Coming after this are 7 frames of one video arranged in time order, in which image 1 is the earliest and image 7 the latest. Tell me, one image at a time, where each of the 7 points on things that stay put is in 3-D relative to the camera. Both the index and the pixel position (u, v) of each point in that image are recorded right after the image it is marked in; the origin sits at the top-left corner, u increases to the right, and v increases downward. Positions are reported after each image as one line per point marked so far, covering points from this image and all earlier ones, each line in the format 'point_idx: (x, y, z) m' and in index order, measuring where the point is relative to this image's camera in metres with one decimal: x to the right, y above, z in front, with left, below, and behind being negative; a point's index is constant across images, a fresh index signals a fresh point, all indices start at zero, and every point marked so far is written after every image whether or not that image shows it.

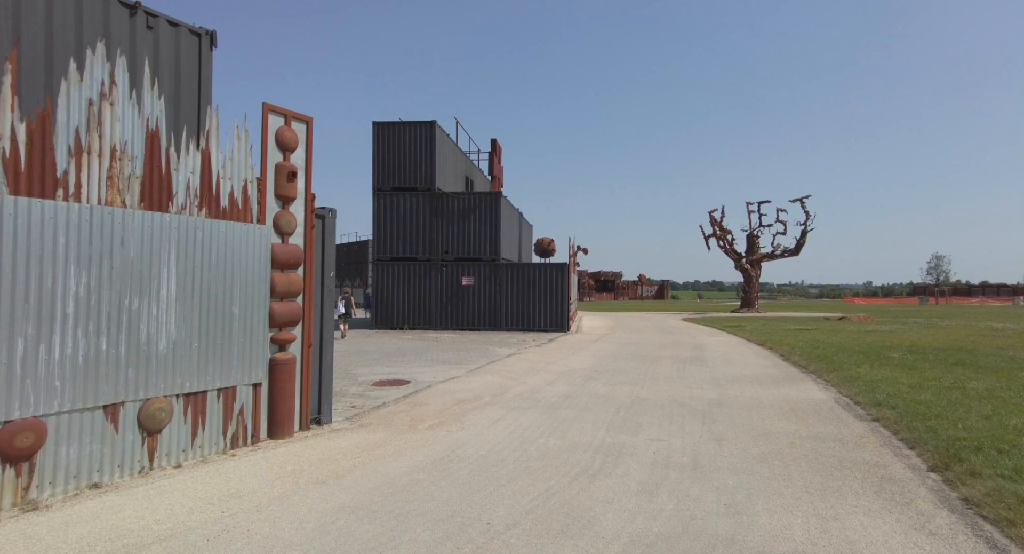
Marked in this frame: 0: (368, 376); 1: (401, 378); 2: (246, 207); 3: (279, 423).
0: (-2.7, -1.9, +11.5) m
1: (-2.0, -1.9, +11.1) m
2: (-2.8, +0.7, +6.4) m
3: (-2.6, -1.6, +6.7) m
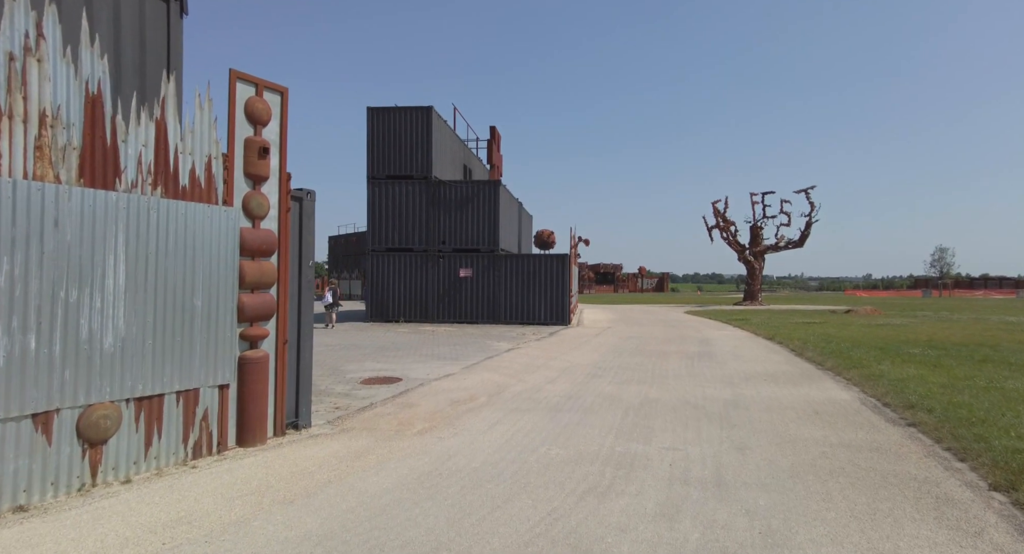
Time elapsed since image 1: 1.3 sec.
0: (-2.8, -1.7, +10.8) m
1: (-2.0, -1.7, +10.4) m
2: (-2.8, +0.8, +5.7) m
3: (-2.6, -1.5, +6.0) m
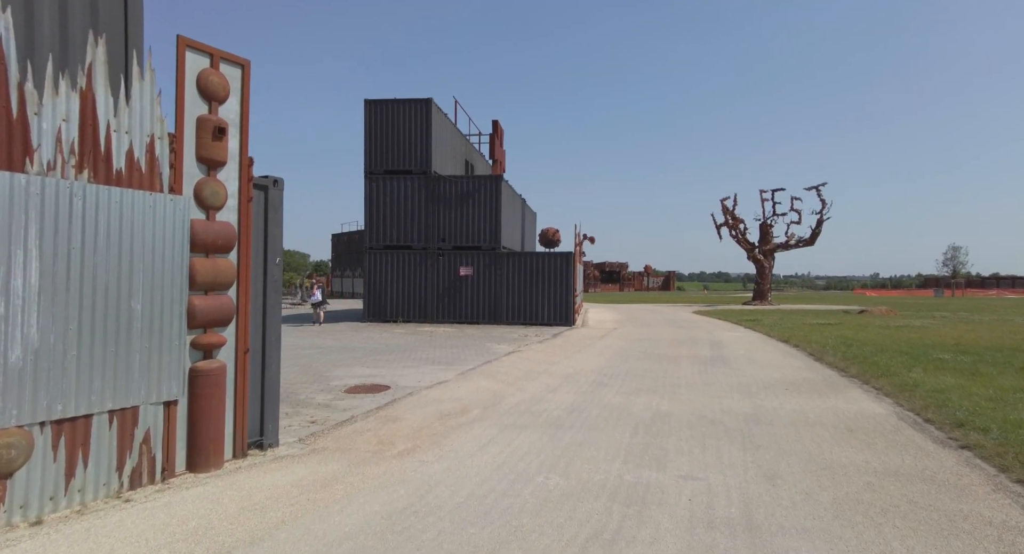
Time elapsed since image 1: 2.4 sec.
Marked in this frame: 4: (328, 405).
0: (-2.8, -1.7, +10.0) m
1: (-2.1, -1.7, +9.6) m
2: (-2.9, +0.9, +4.9) m
3: (-2.7, -1.5, +5.2) m
4: (-2.5, -1.7, +8.2) m
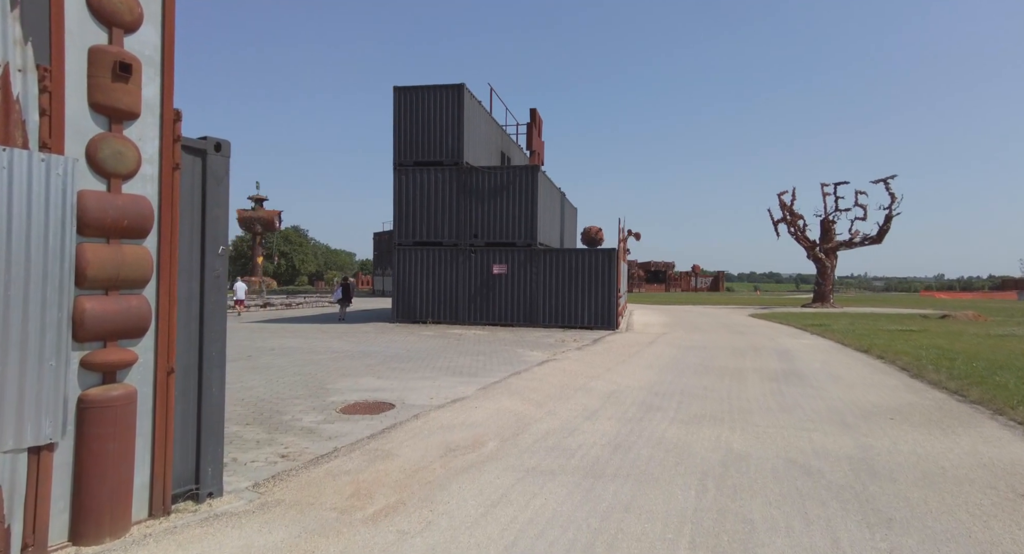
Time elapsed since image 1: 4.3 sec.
0: (-2.4, -1.6, +8.5) m
1: (-1.7, -1.6, +8.0) m
2: (-2.8, +0.9, +3.4) m
3: (-2.6, -1.5, +3.8) m
4: (-2.2, -1.7, +6.6) m
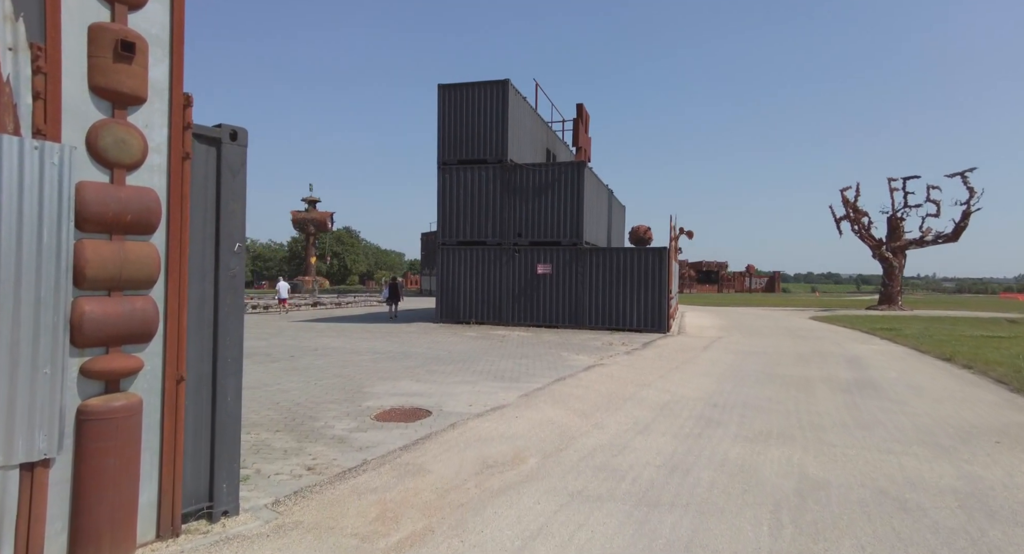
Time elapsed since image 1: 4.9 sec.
0: (-1.8, -1.6, +8.1) m
1: (-1.1, -1.6, +7.6) m
2: (-2.6, +0.9, +3.1) m
3: (-2.4, -1.5, +3.4) m
4: (-1.7, -1.7, +6.3) m
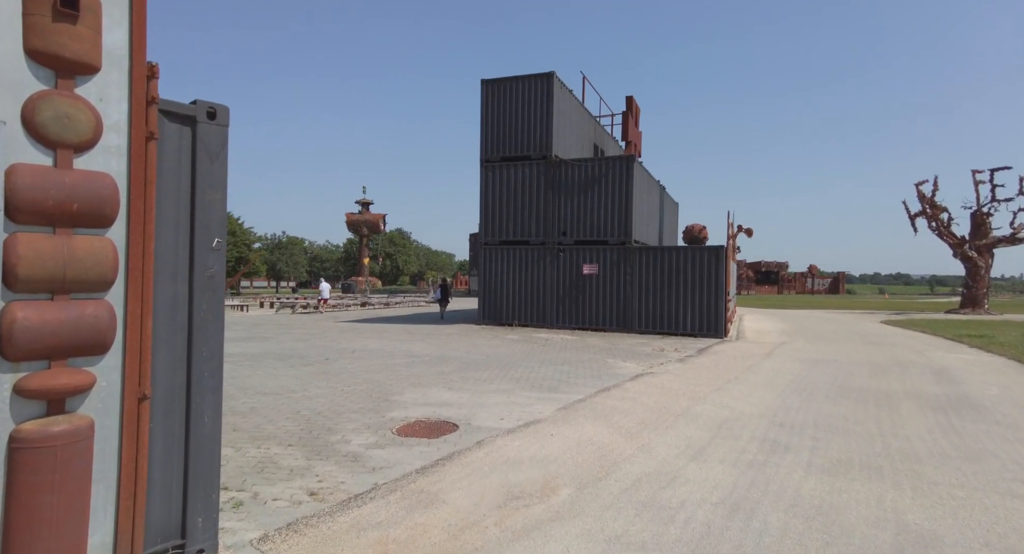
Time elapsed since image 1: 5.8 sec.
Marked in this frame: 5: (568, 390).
0: (-1.3, -1.6, +7.5) m
1: (-0.7, -1.6, +7.0) m
2: (-2.6, +0.9, +2.6) m
3: (-2.3, -1.5, +2.9) m
4: (-1.4, -1.7, +5.7) m
5: (+0.8, -1.6, +8.6) m
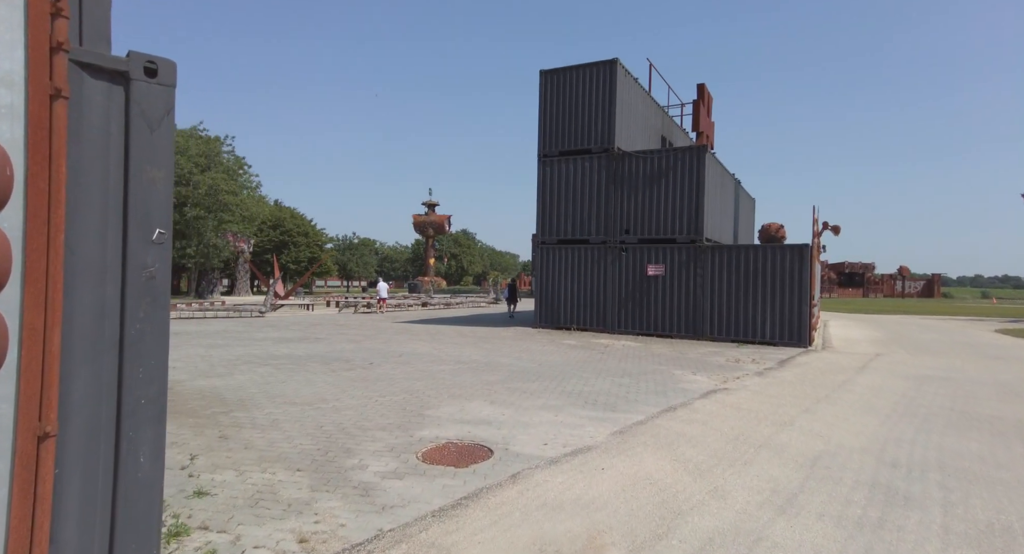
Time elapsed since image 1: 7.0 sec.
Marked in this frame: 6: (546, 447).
0: (-0.8, -1.7, +6.6) m
1: (-0.3, -1.6, +6.0) m
2: (-2.6, +0.9, +1.9) m
3: (-2.3, -1.5, +2.1) m
4: (-1.1, -1.7, +4.8) m
5: (+1.4, -1.6, +7.5) m
6: (+0.3, -1.6, +5.9) m
